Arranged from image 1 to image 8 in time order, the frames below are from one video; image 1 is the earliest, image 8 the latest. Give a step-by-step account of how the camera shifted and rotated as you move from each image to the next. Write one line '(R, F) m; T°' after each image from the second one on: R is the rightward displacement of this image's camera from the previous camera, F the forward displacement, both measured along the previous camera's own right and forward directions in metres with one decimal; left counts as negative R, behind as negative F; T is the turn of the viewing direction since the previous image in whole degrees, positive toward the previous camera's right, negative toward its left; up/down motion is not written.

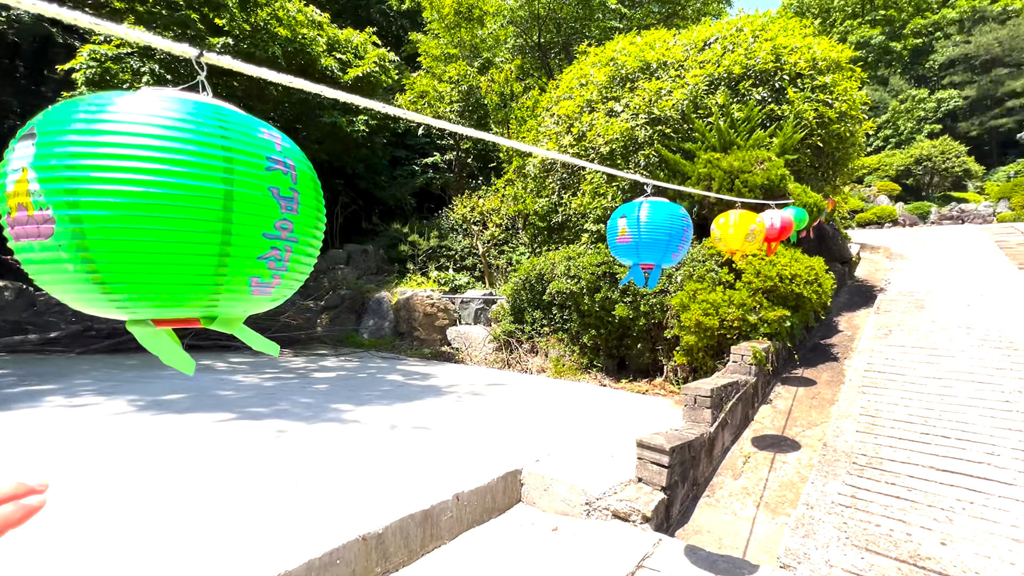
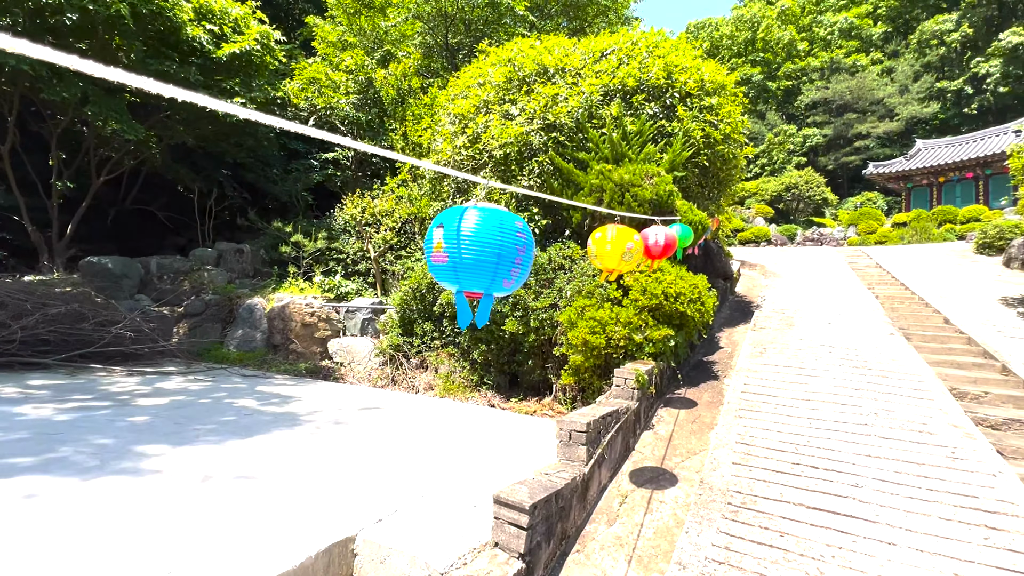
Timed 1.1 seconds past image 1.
(+0.4, +0.6) m; +11°
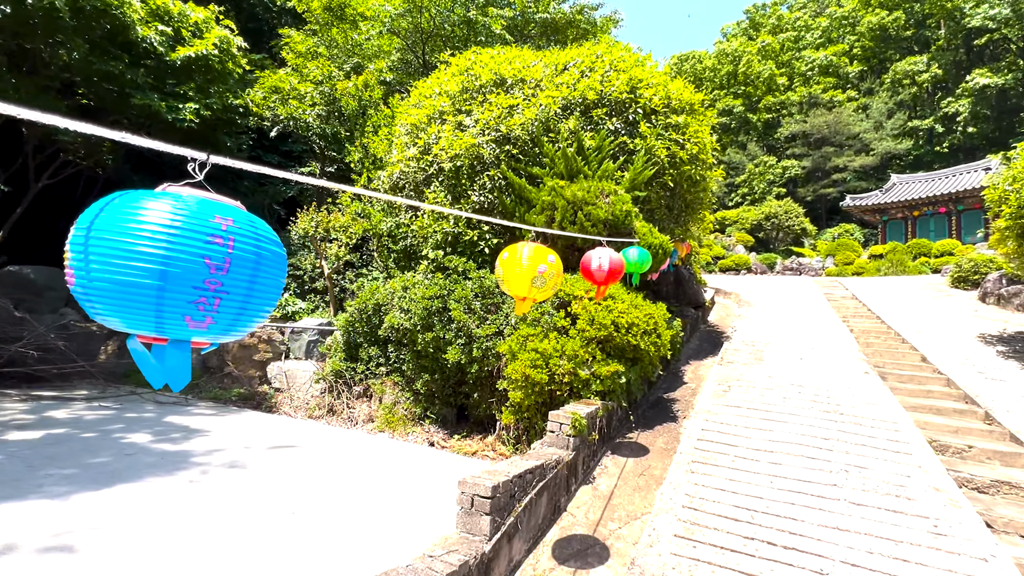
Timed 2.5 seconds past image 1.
(+0.6, +0.6) m; +2°
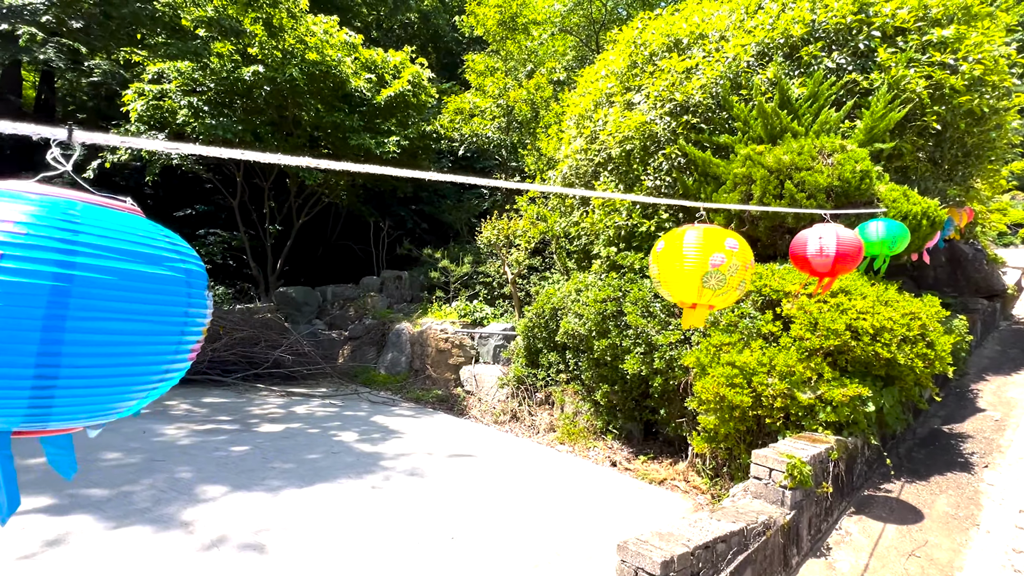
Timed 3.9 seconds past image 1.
(+0.1, +0.7) m; -23°
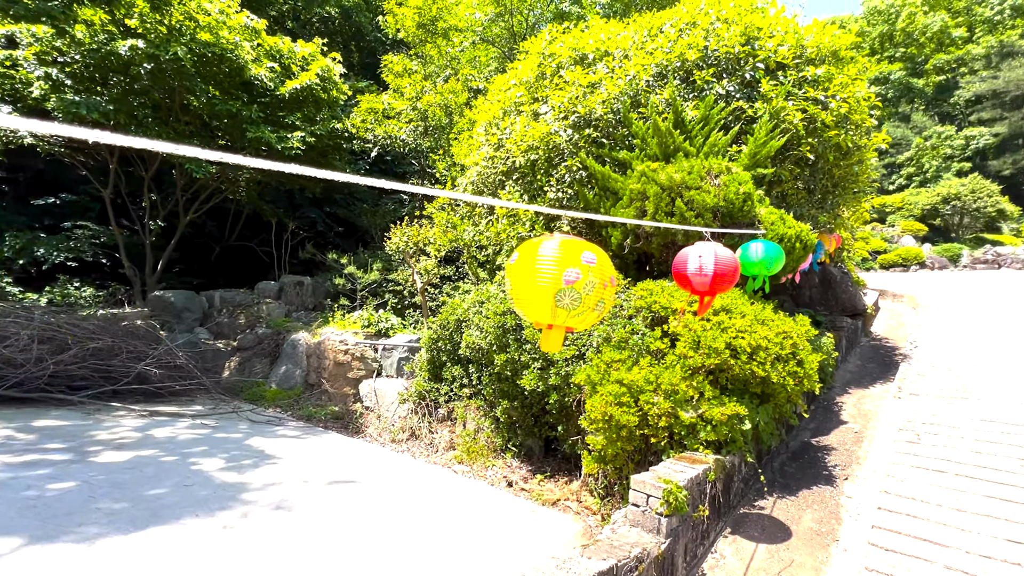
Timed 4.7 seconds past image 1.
(+0.3, +0.3) m; +9°
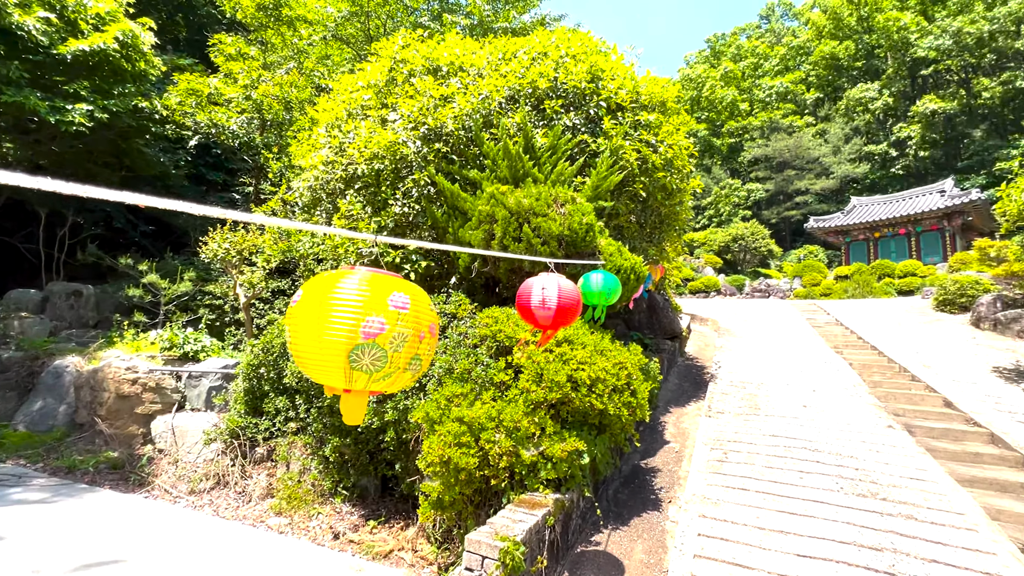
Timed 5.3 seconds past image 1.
(+0.2, +0.3) m; +17°
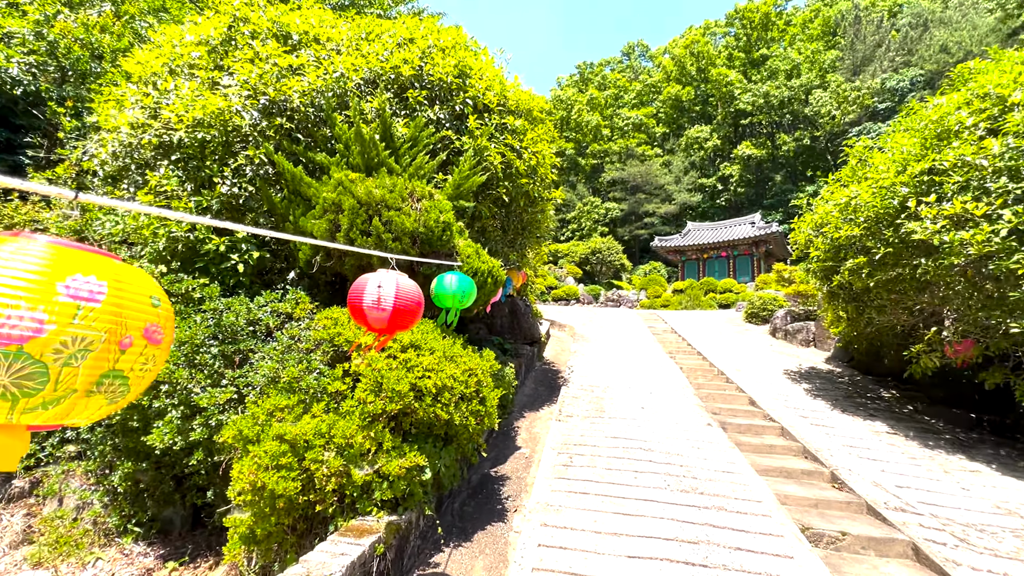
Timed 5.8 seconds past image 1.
(+0.2, +0.2) m; +16°
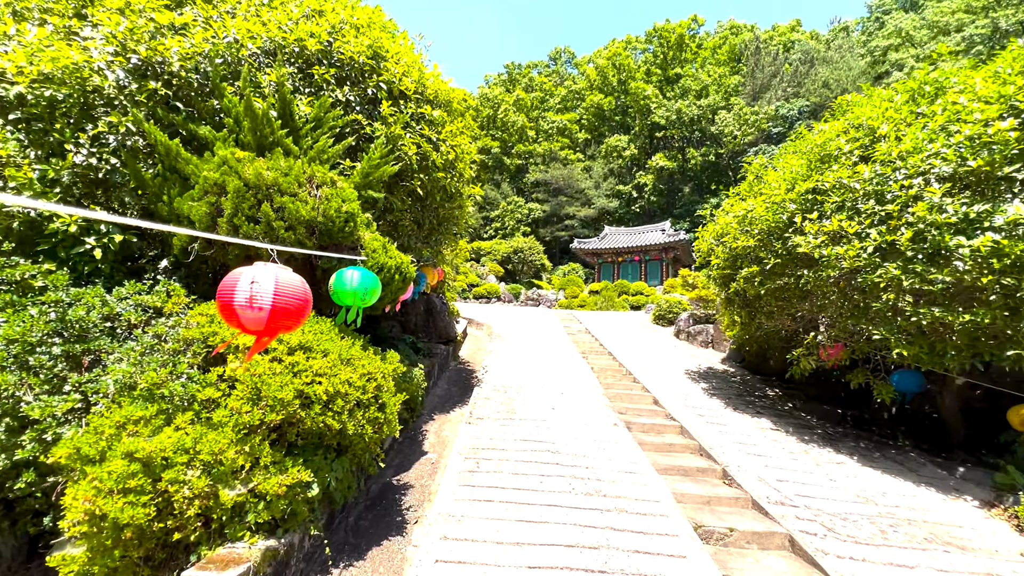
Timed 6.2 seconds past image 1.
(+0.1, +0.2) m; +9°
